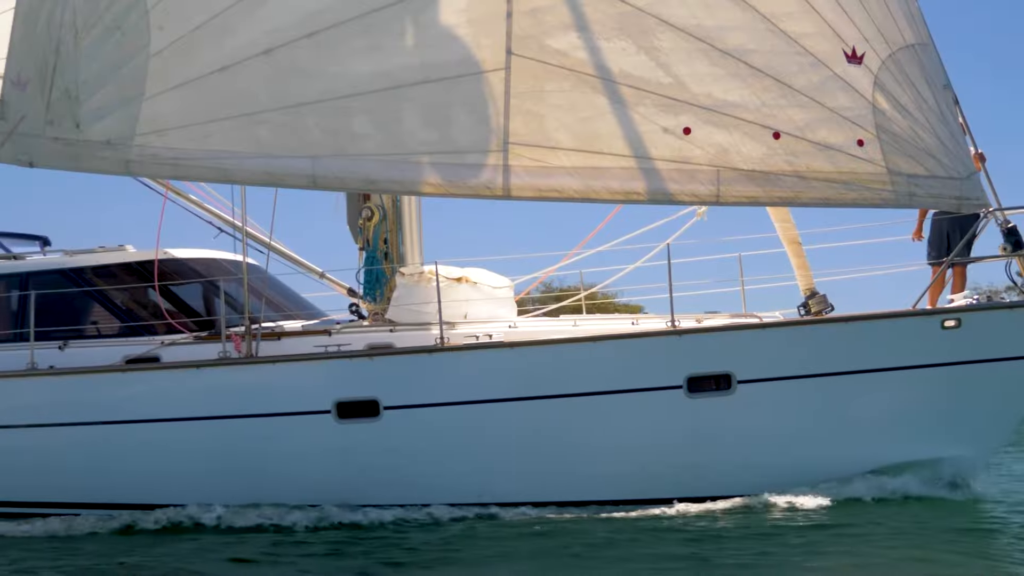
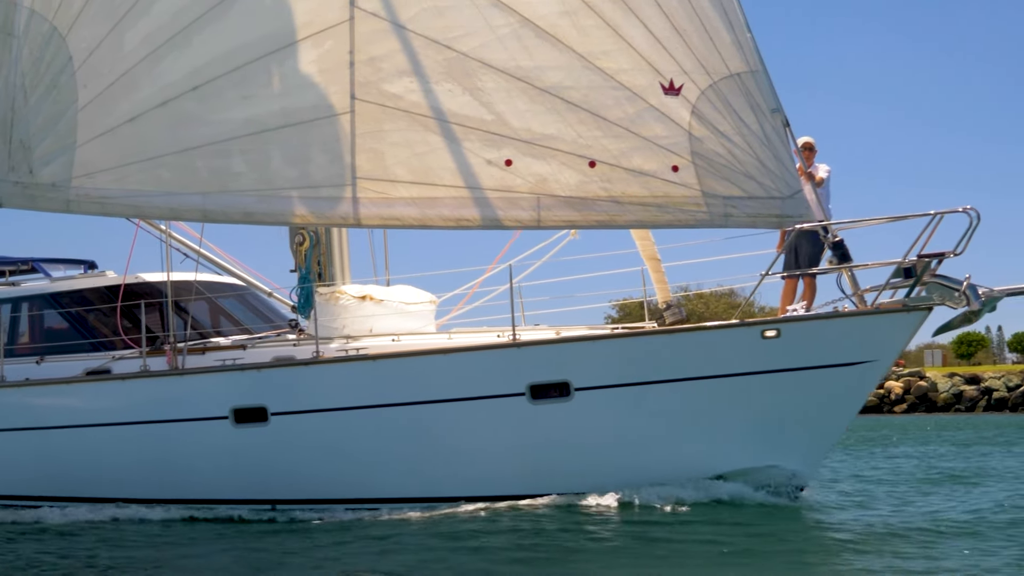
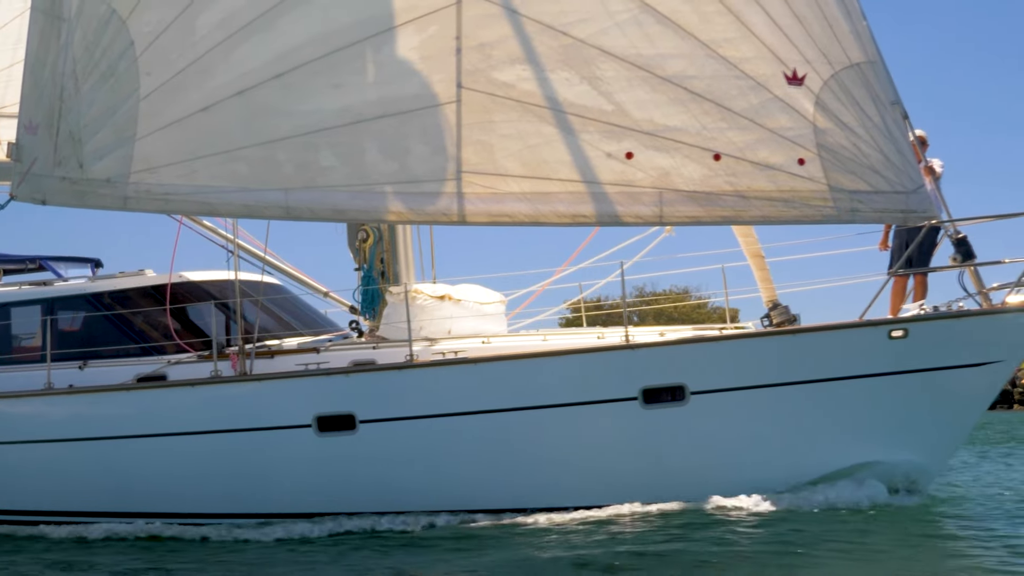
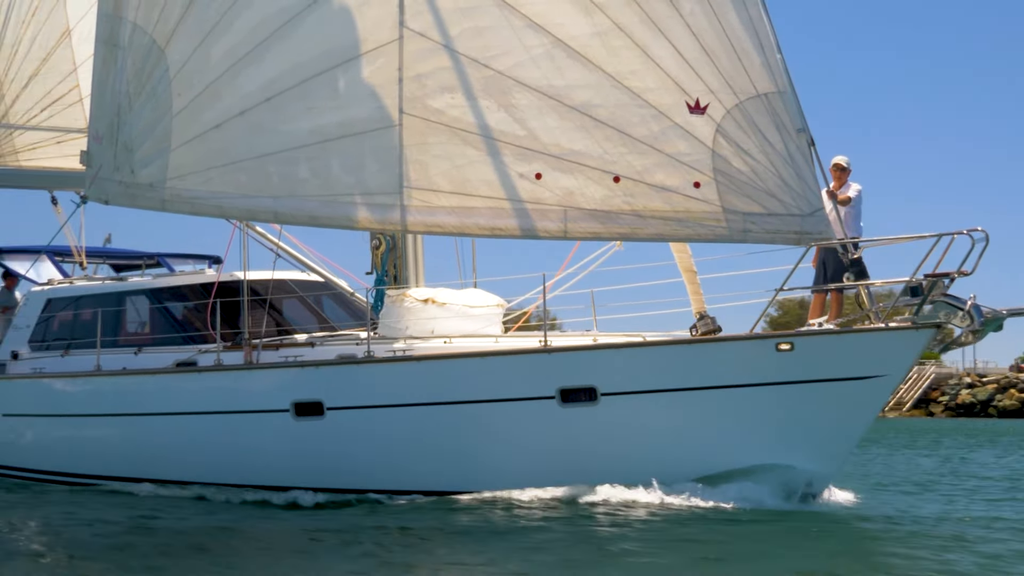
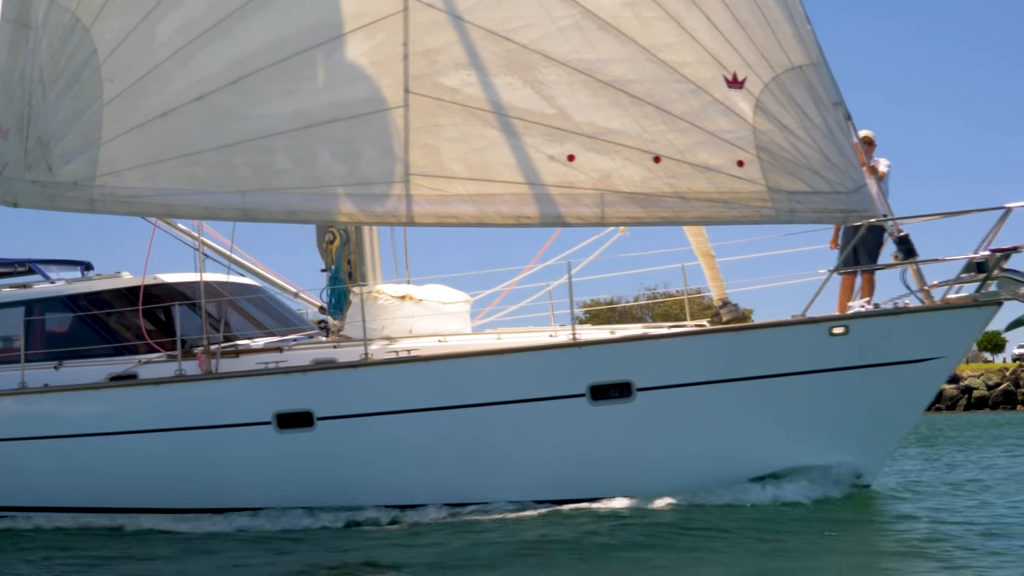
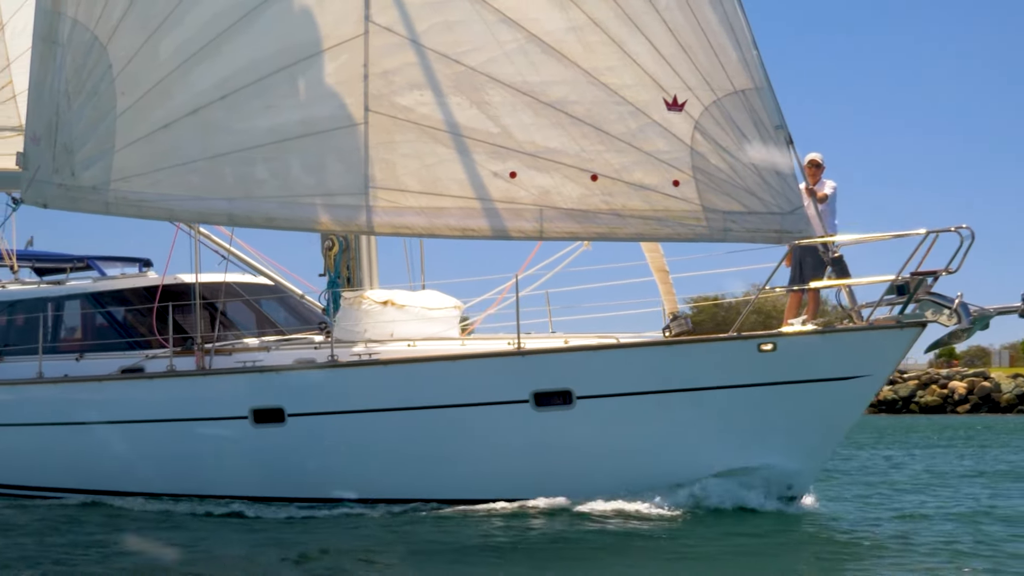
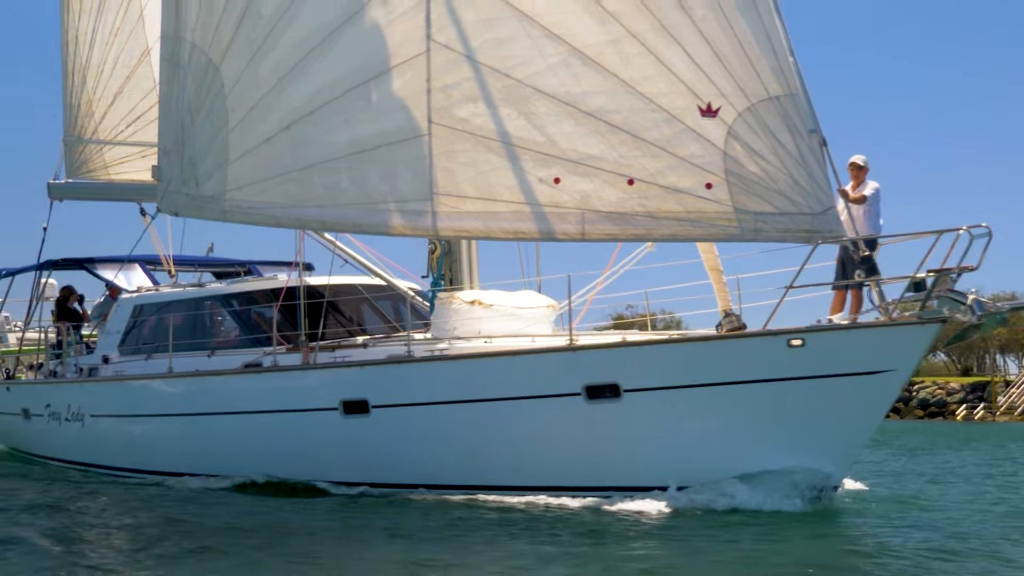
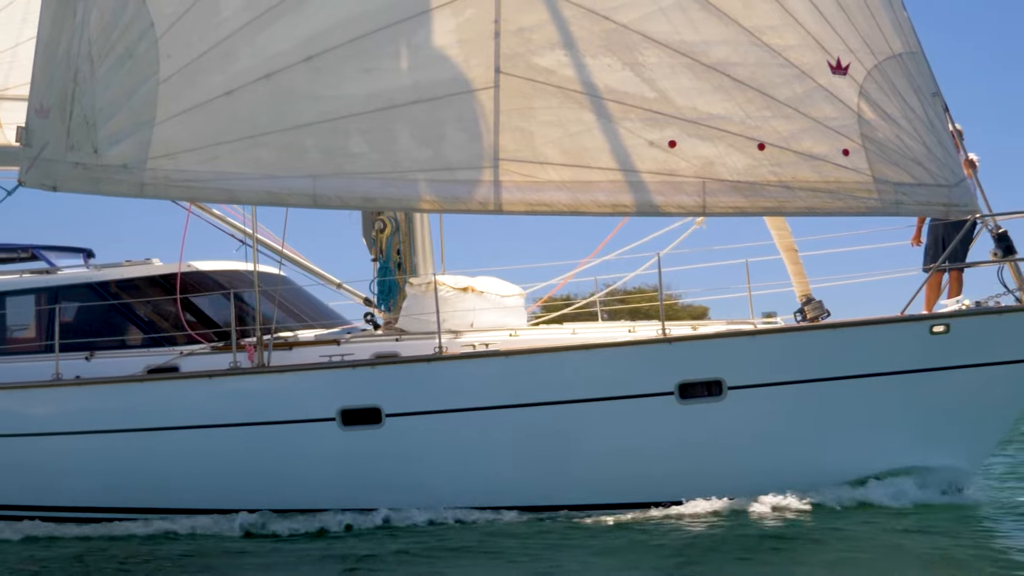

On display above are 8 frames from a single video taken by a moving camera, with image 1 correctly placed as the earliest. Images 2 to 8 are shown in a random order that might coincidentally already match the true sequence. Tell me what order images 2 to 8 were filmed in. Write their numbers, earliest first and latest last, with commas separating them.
8, 3, 5, 2, 6, 4, 7
